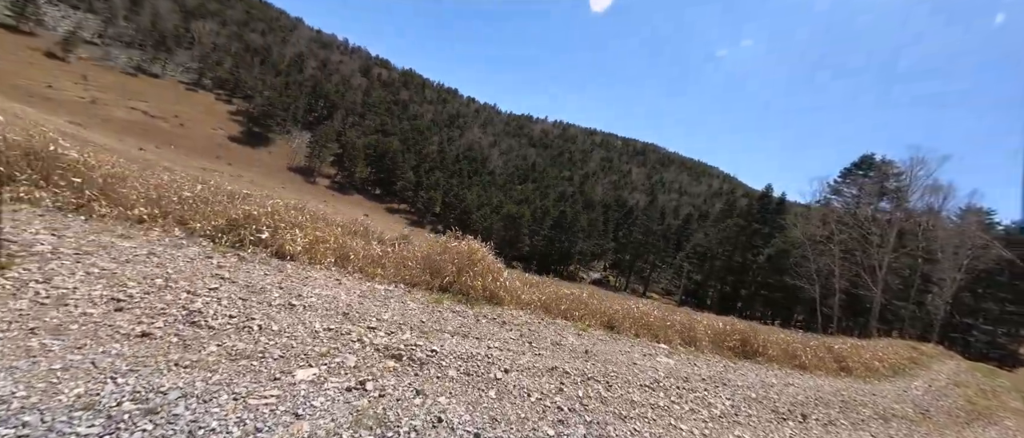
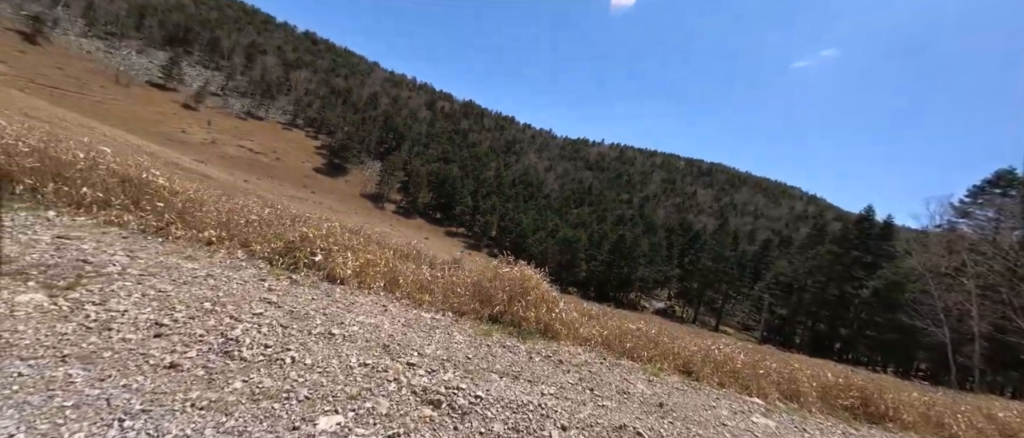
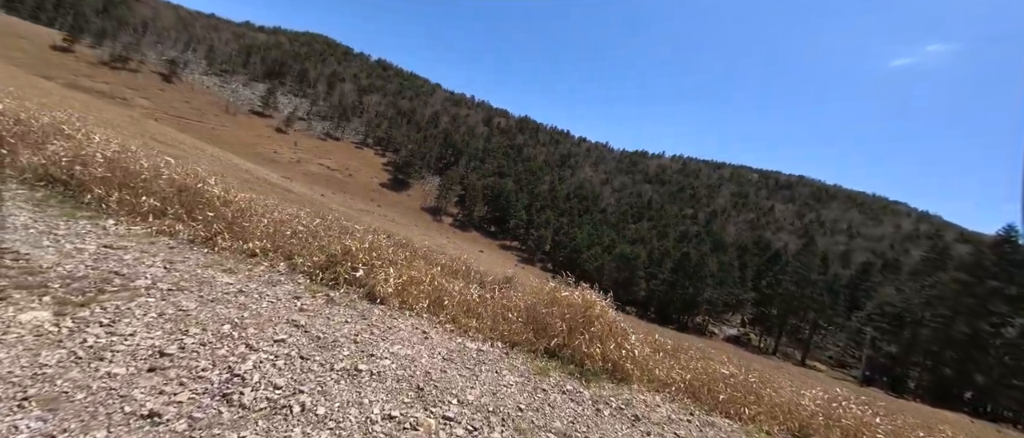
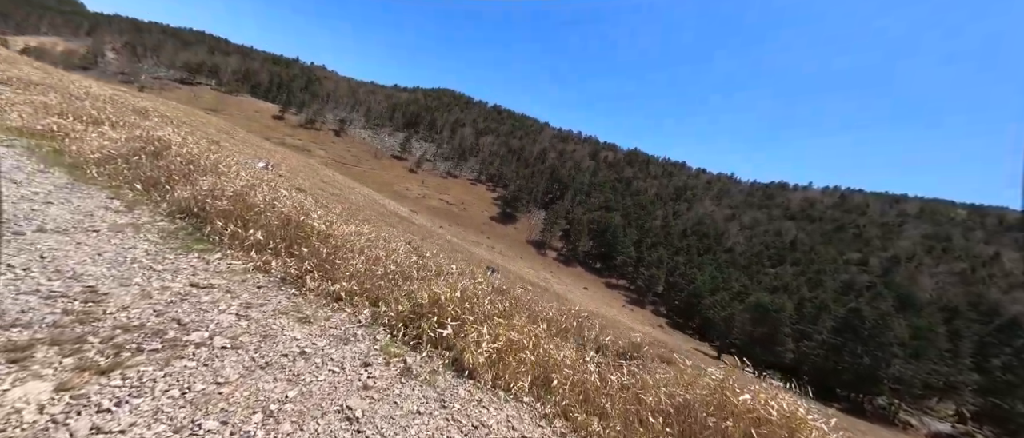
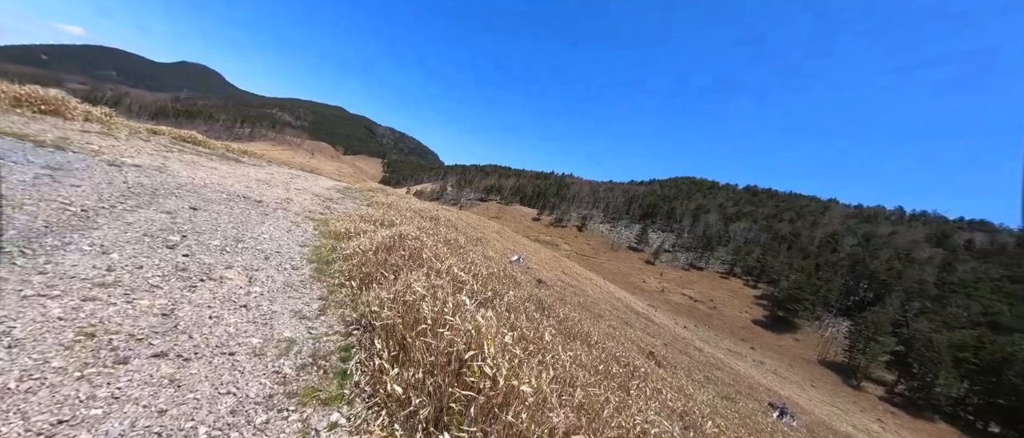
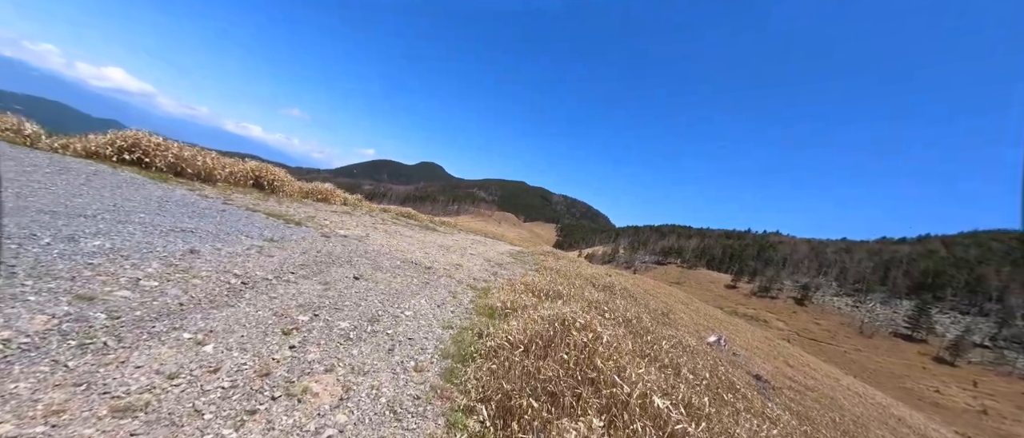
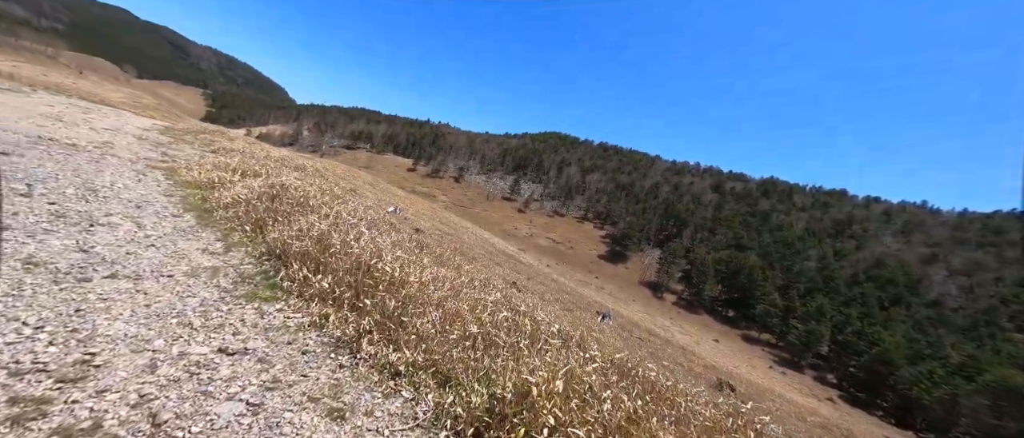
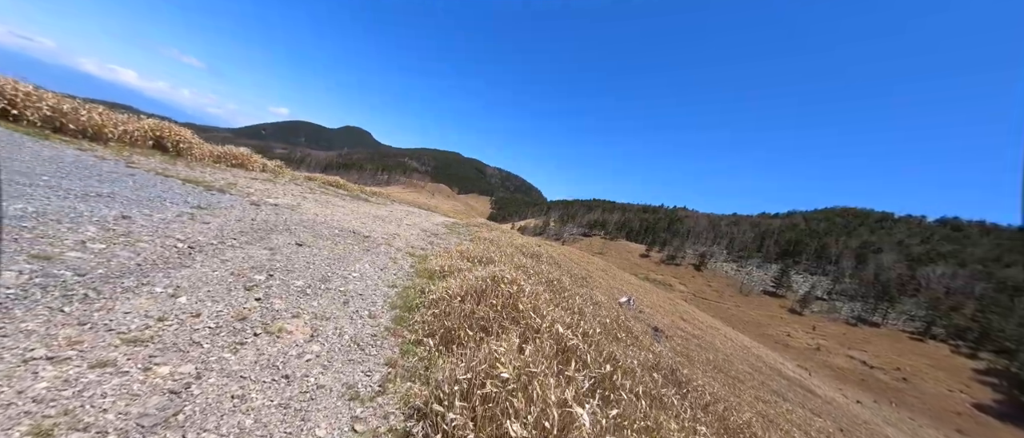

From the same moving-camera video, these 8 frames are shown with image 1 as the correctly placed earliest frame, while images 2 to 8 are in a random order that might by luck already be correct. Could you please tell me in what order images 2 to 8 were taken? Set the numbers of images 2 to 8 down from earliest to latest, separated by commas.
2, 3, 4, 7, 5, 8, 6
